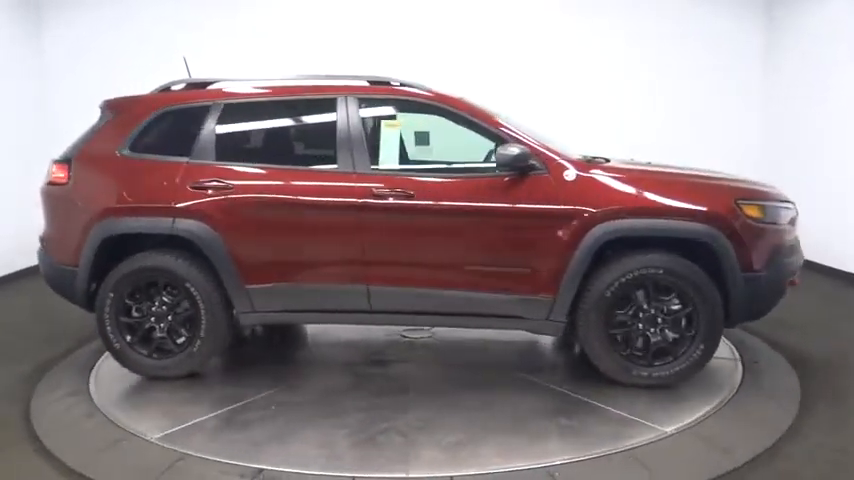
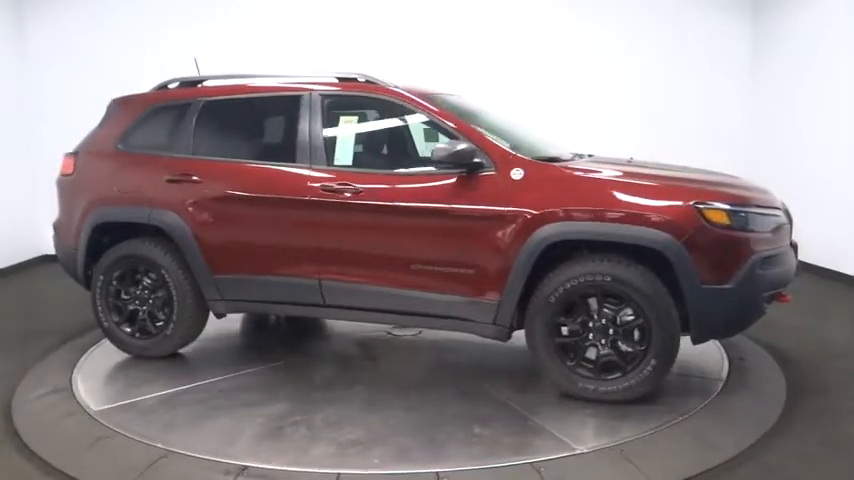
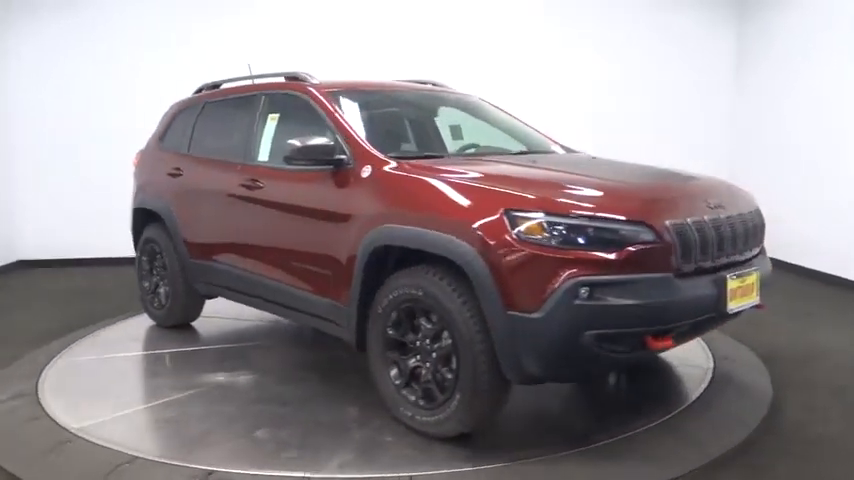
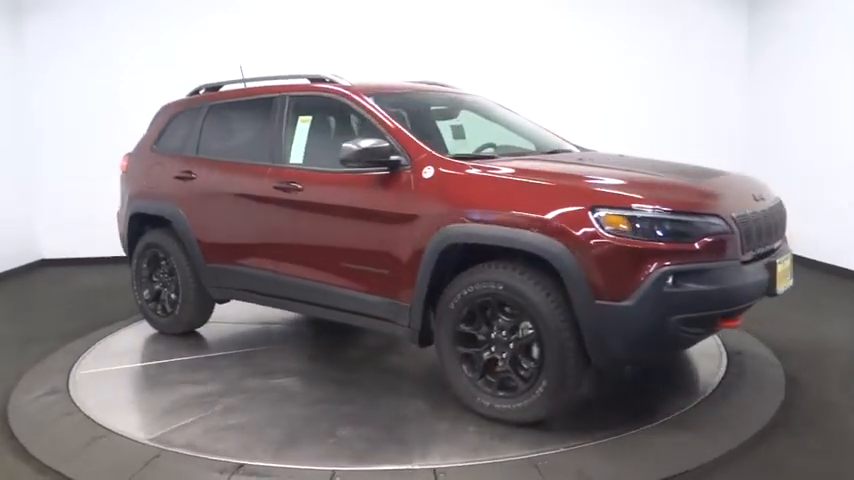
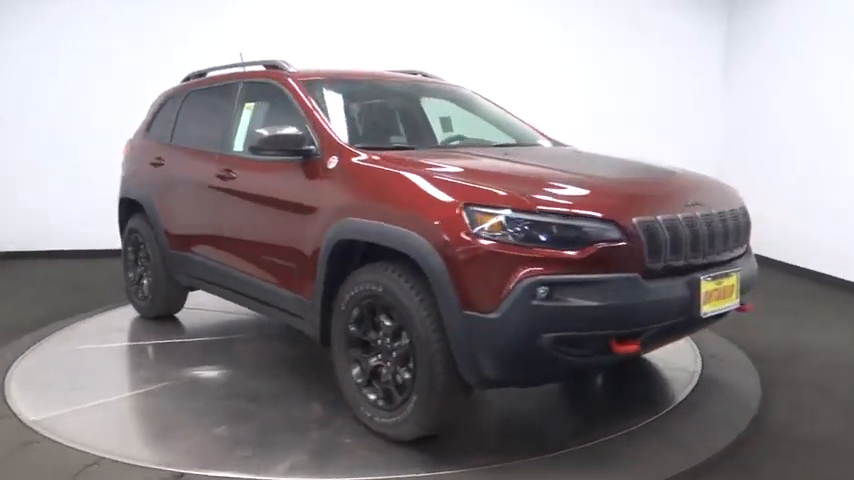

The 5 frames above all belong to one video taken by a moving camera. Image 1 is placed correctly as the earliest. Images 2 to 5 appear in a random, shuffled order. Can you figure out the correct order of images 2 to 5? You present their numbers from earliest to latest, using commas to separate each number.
2, 4, 3, 5
